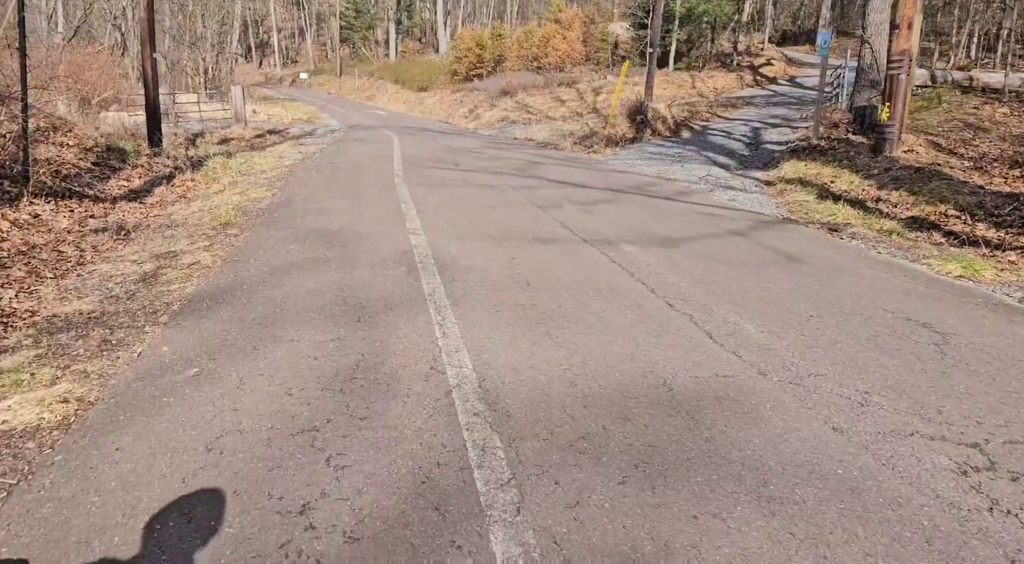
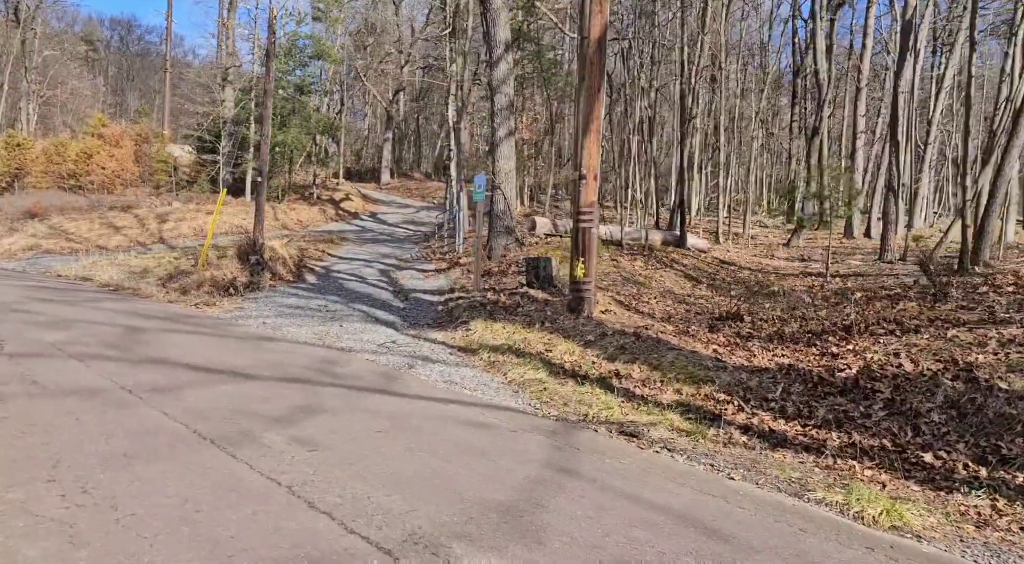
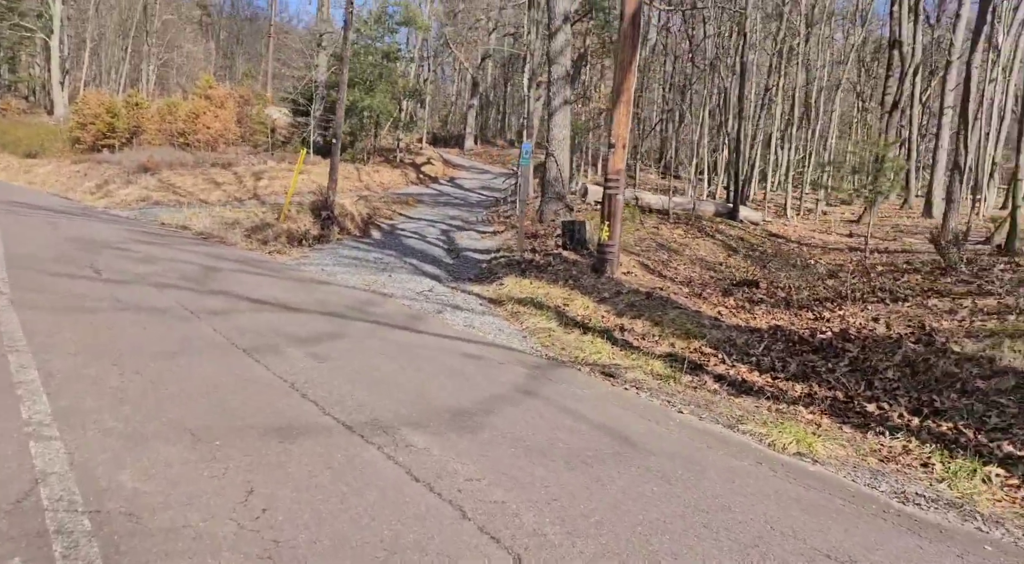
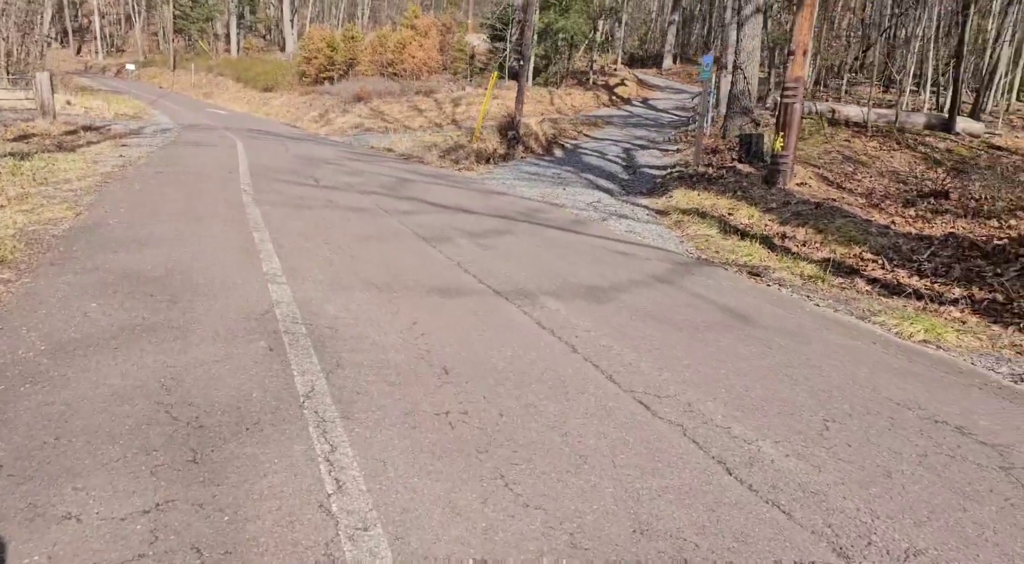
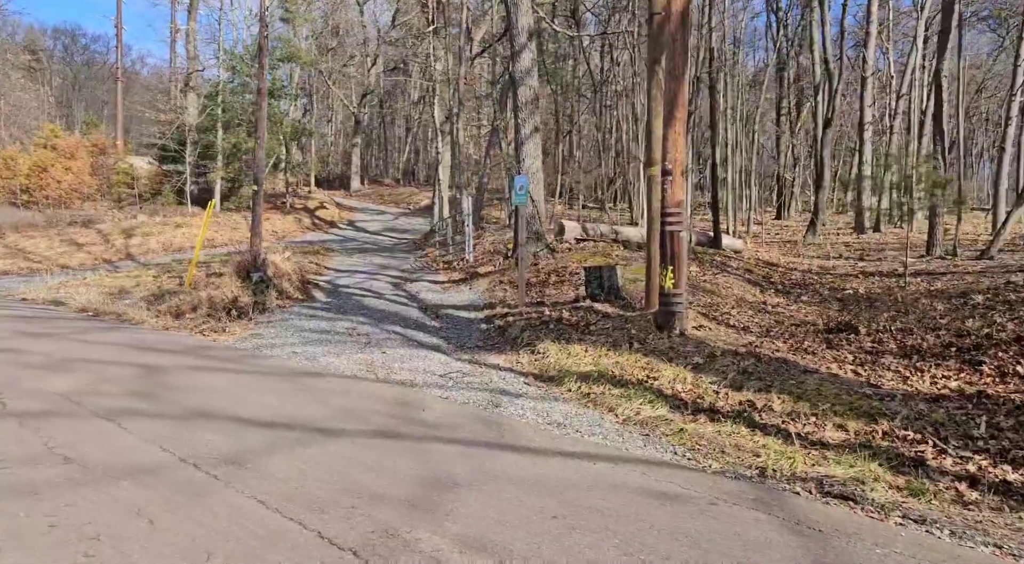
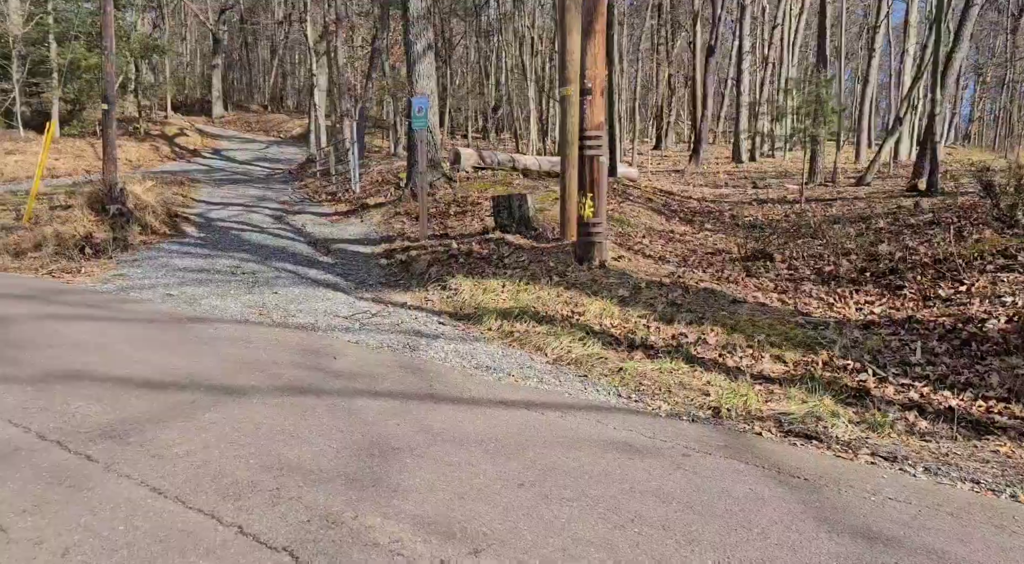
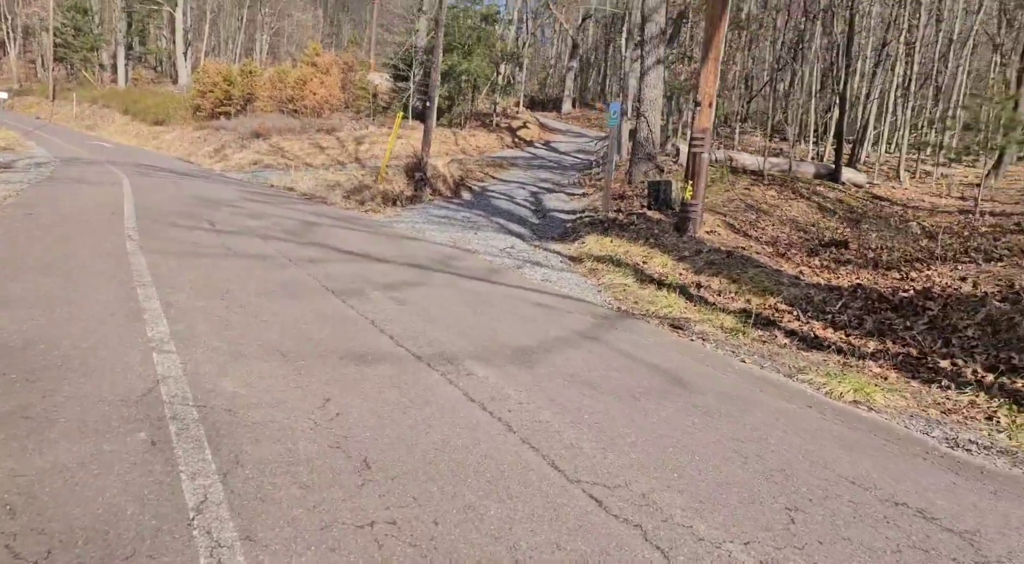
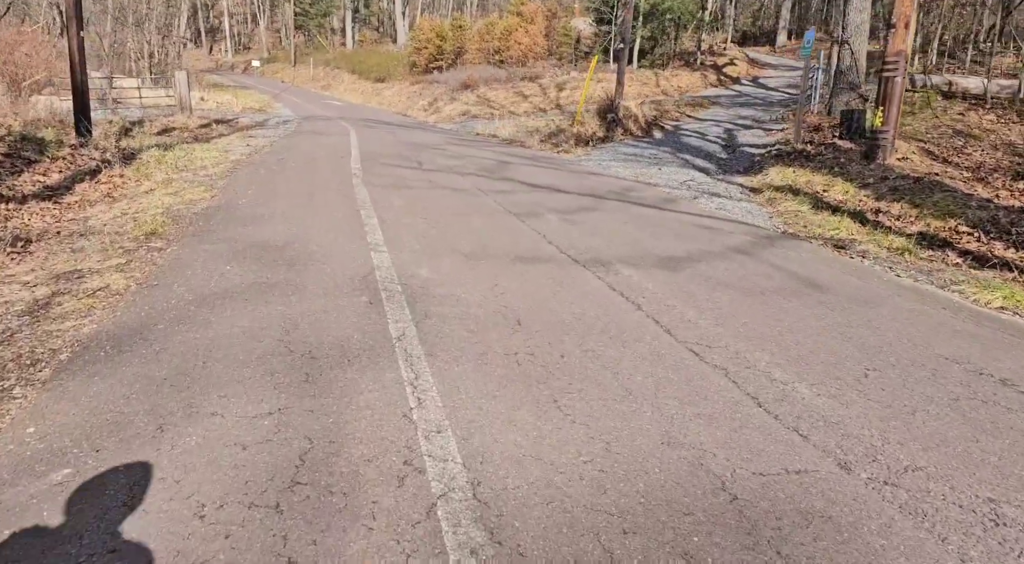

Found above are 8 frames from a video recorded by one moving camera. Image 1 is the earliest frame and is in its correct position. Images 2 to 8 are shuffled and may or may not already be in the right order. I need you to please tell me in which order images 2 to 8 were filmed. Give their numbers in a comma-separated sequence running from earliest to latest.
8, 4, 7, 3, 2, 5, 6
